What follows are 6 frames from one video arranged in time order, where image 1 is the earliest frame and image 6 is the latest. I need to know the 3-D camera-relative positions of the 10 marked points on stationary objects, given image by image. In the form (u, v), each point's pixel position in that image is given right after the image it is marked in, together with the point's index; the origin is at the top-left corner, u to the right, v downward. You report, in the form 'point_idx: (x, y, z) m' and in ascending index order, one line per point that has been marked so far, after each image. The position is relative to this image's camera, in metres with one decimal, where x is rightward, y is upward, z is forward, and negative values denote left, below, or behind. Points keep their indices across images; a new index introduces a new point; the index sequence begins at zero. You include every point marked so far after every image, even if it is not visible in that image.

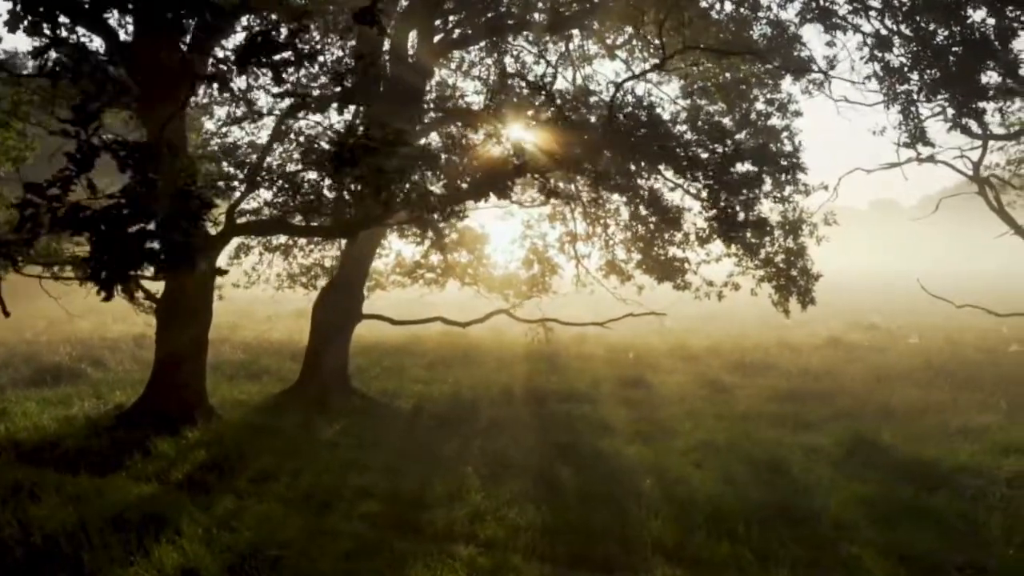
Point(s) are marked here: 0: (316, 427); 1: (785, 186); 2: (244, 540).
0: (-2.8, -2.0, +13.3) m
1: (+4.9, +1.8, +16.3) m
2: (-2.3, -2.2, +7.8) m
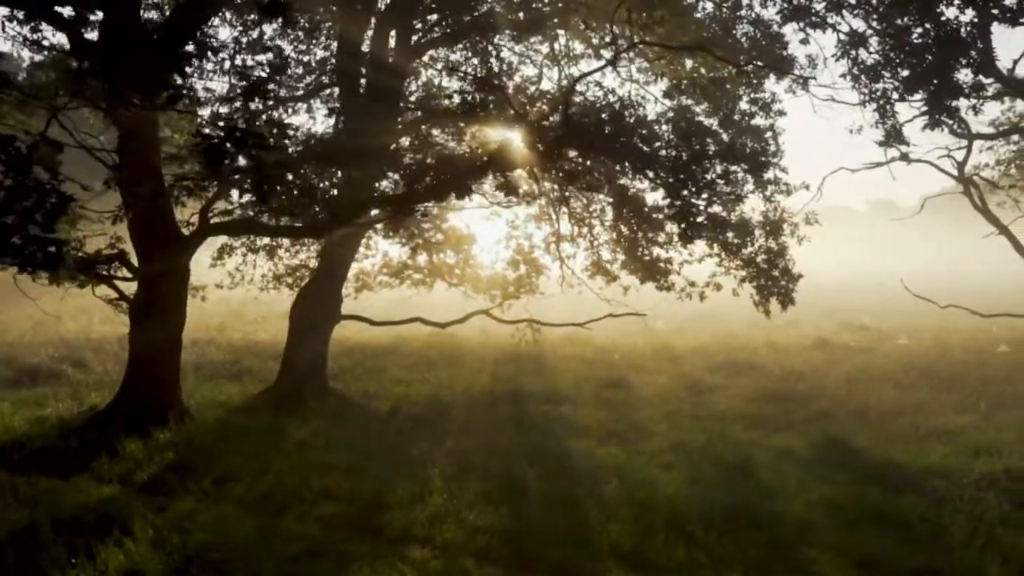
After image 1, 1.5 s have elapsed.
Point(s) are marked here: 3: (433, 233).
0: (-3.2, -2.0, +13.2) m
1: (+4.6, +1.8, +16.2) m
2: (-2.7, -2.2, +7.7) m
3: (-1.6, +1.1, +19.5) m
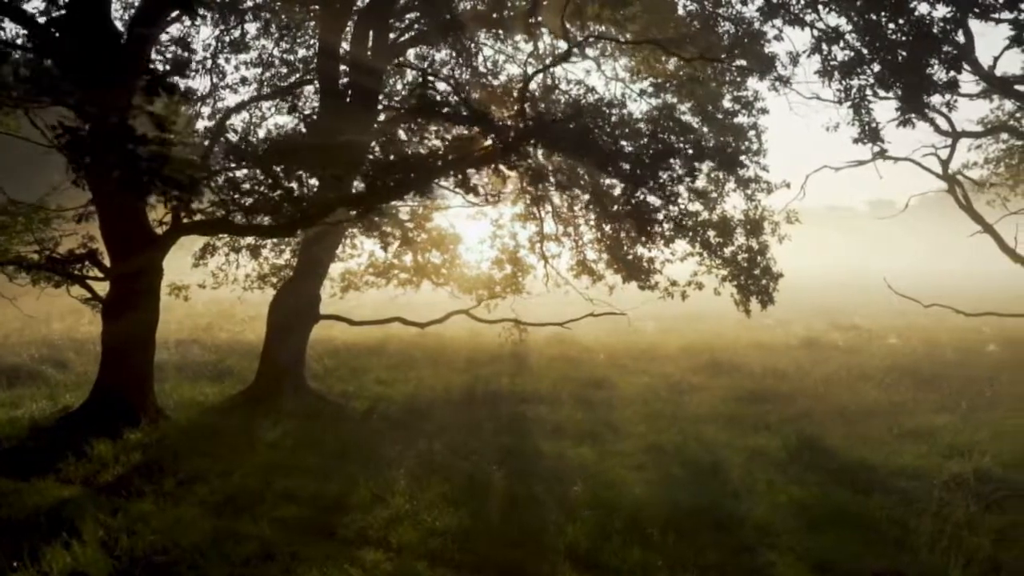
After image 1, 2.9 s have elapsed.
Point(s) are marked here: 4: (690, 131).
0: (-3.6, -2.0, +13.1) m
1: (+4.2, +1.8, +16.0) m
2: (-3.1, -2.1, +7.7) m
3: (-2.0, +1.1, +19.4) m
4: (+2.6, +2.3, +13.4) m
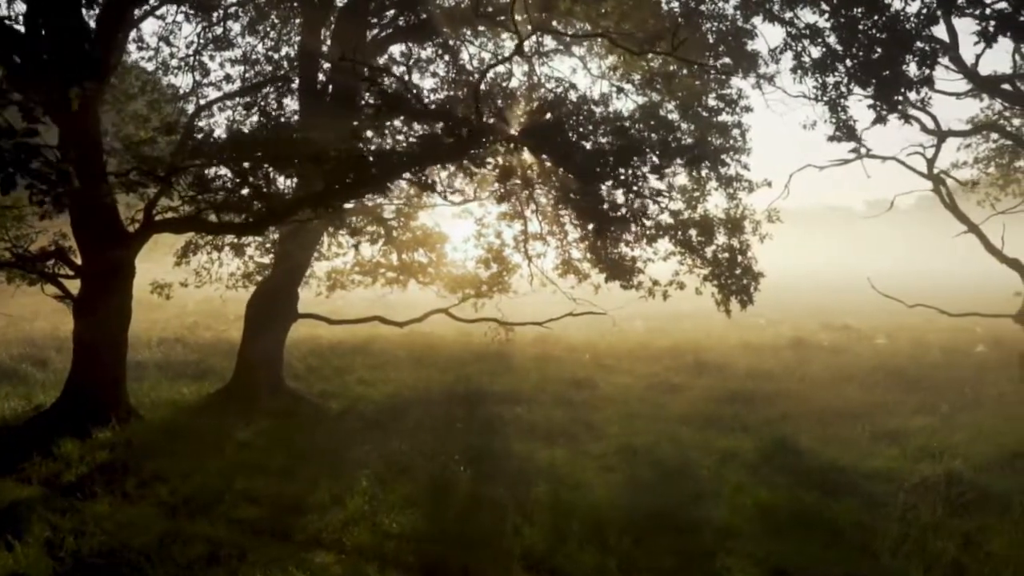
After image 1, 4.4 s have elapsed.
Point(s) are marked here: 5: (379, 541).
0: (-3.9, -2.0, +13.0) m
1: (+3.8, +1.8, +15.9) m
2: (-3.5, -2.1, +7.5) m
3: (-2.3, +1.2, +19.3) m
4: (+2.2, +2.3, +13.2) m
5: (-1.2, -2.2, +8.1) m
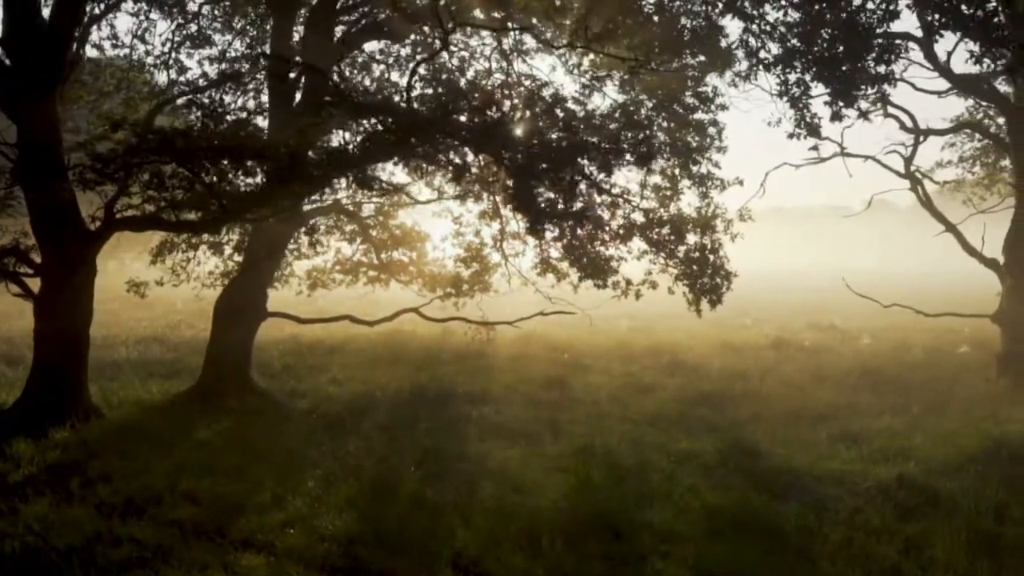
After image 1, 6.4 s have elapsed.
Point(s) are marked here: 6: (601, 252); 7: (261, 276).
0: (-4.5, -2.0, +12.9) m
1: (+3.3, +1.8, +15.7) m
2: (-4.1, -2.1, +7.4) m
3: (-2.8, +1.2, +19.2) m
4: (+1.7, +2.3, +13.1) m
5: (-1.8, -2.2, +7.9) m
6: (+1.3, +0.6, +15.8) m
7: (-4.3, +0.2, +15.3) m
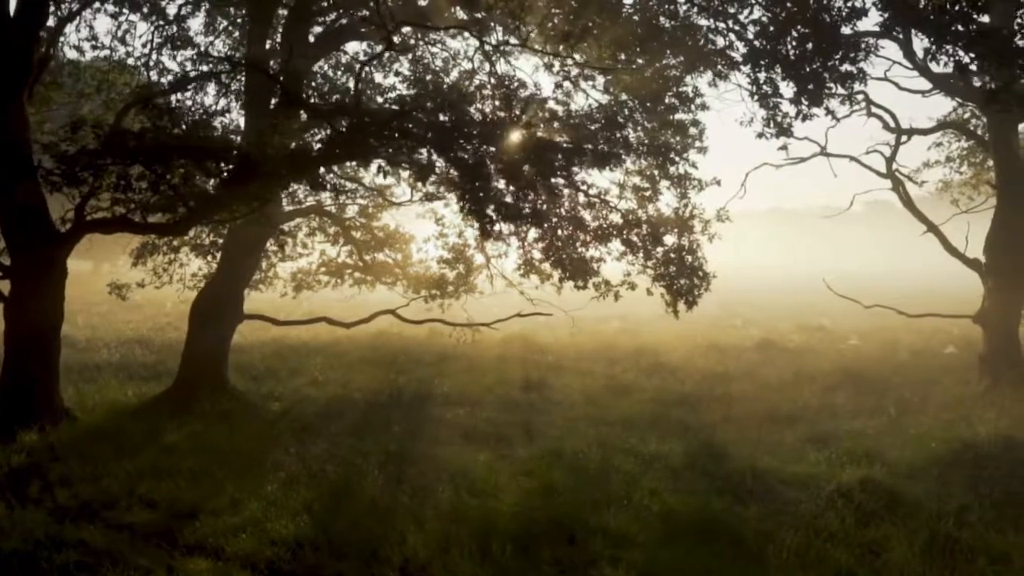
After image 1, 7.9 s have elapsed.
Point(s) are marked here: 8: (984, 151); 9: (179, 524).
0: (-4.9, -2.0, +12.9) m
1: (+2.9, +1.8, +15.7) m
2: (-4.5, -2.1, +7.4) m
3: (-3.2, +1.2, +19.1) m
4: (+1.3, +2.3, +13.0) m
5: (-2.2, -2.2, +7.9) m
6: (+0.9, +0.6, +15.7) m
7: (-4.7, +0.1, +15.2) m
8: (+10.1, +3.0, +19.6) m
9: (-3.2, -2.2, +8.6) m
